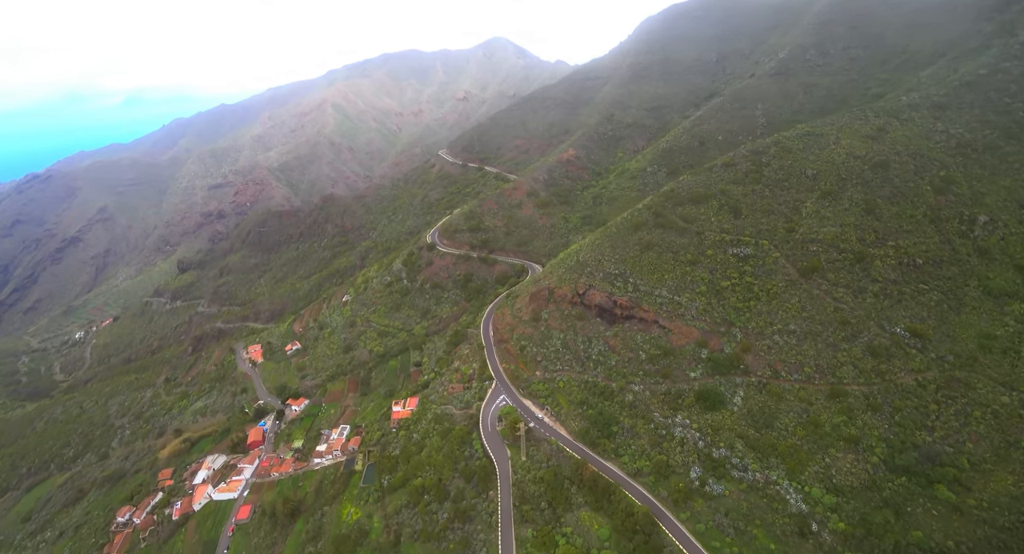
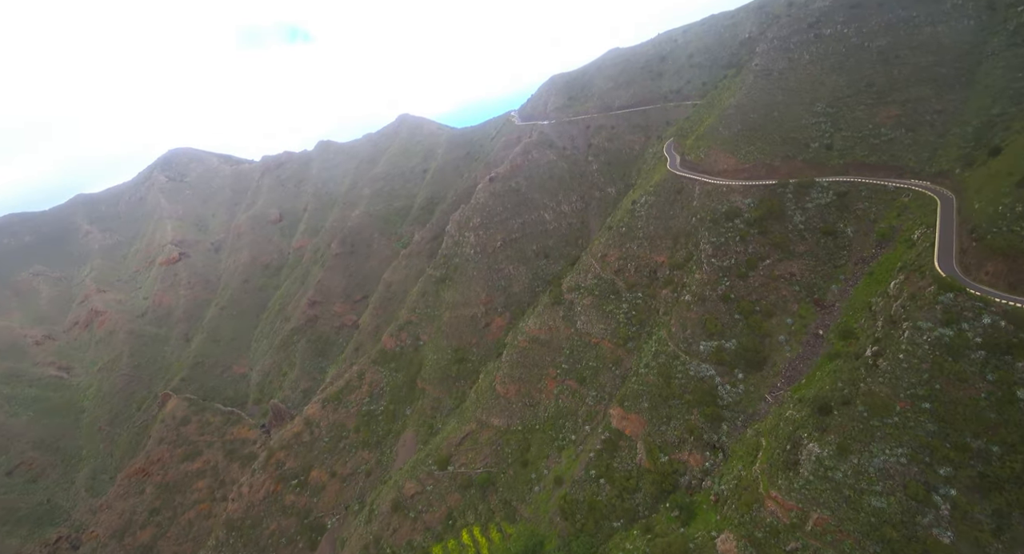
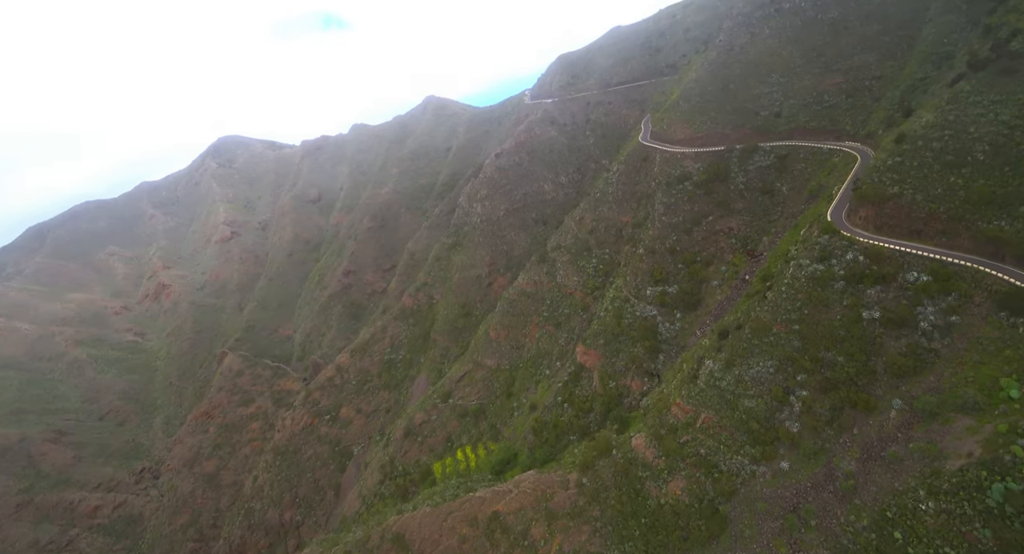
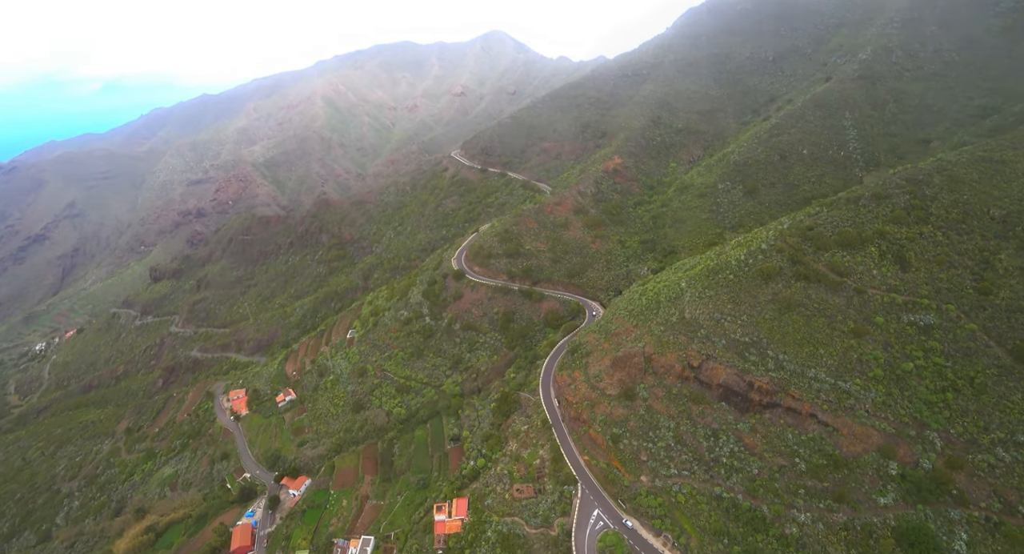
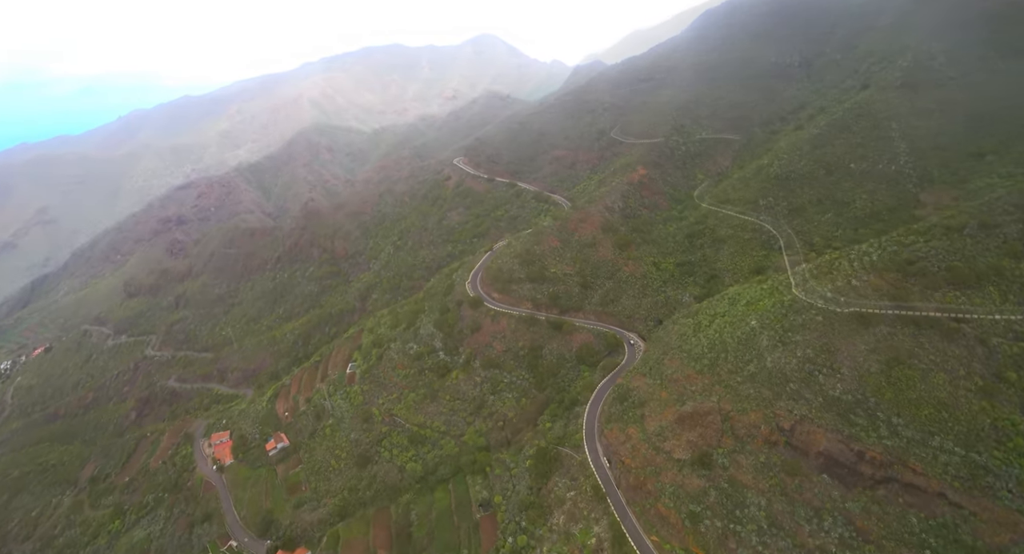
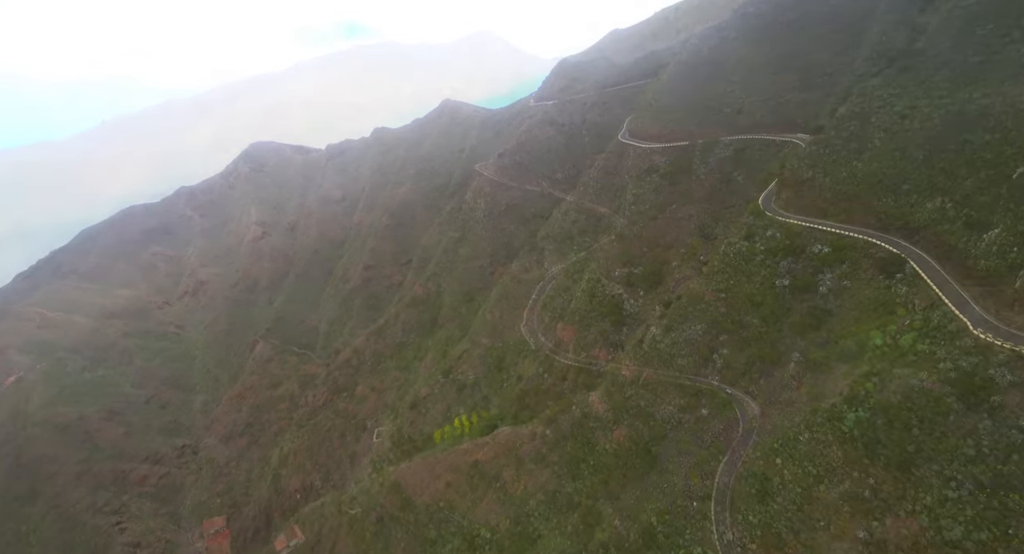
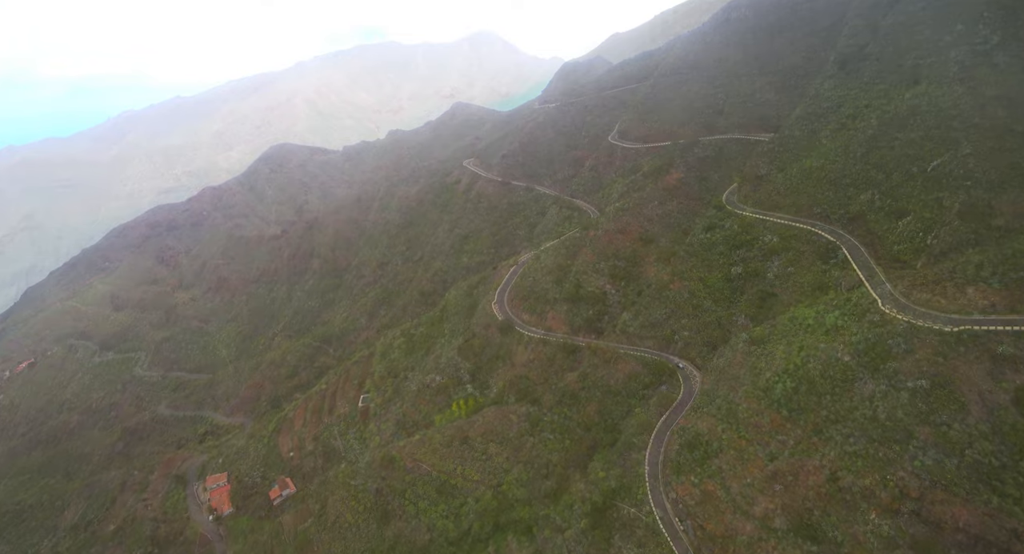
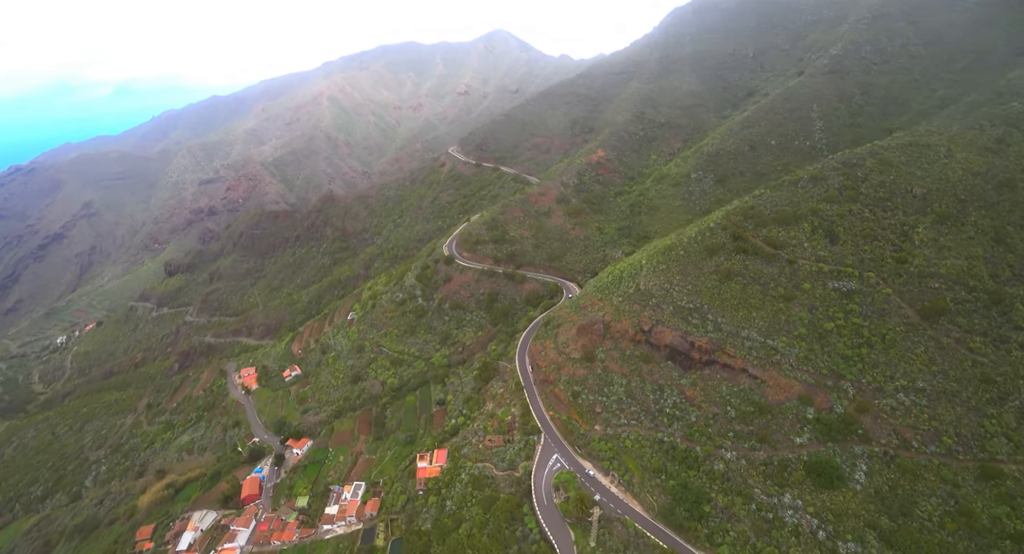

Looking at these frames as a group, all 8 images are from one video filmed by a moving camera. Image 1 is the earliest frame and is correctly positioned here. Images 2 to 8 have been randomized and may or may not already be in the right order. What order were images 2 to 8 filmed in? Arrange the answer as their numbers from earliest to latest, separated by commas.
8, 4, 5, 7, 6, 3, 2
